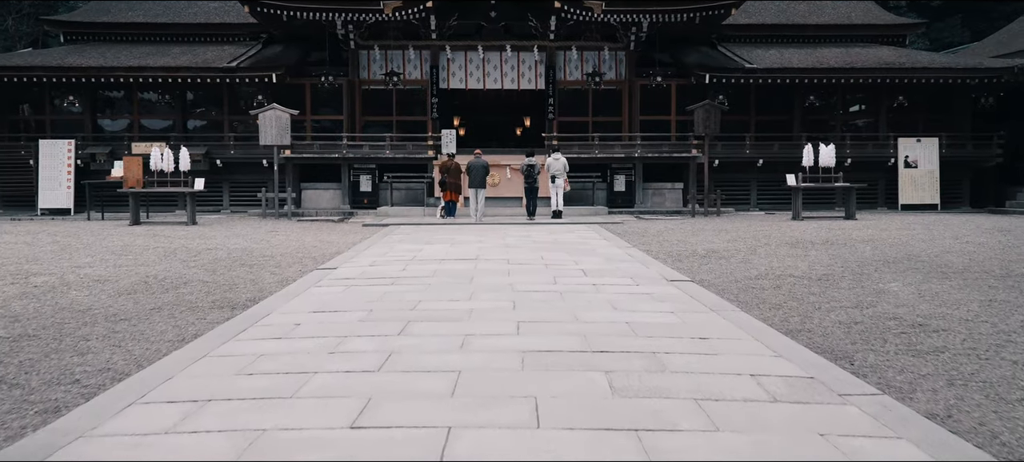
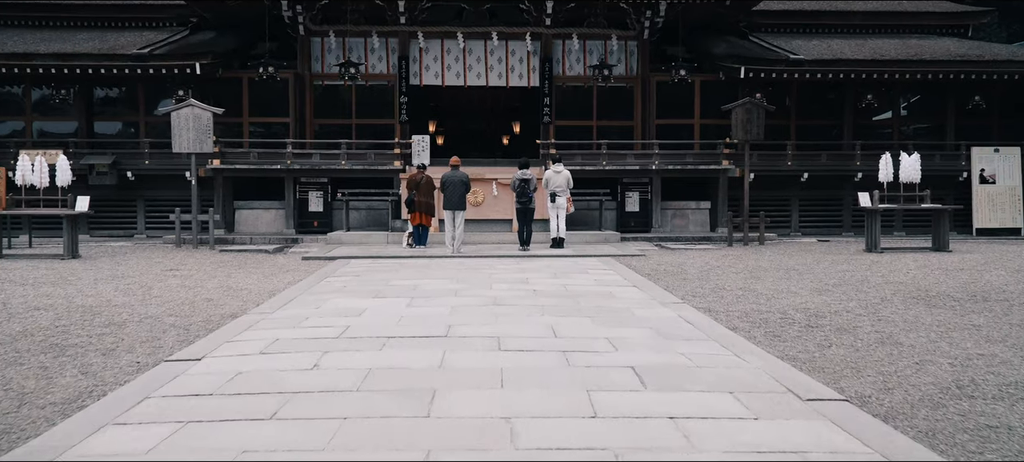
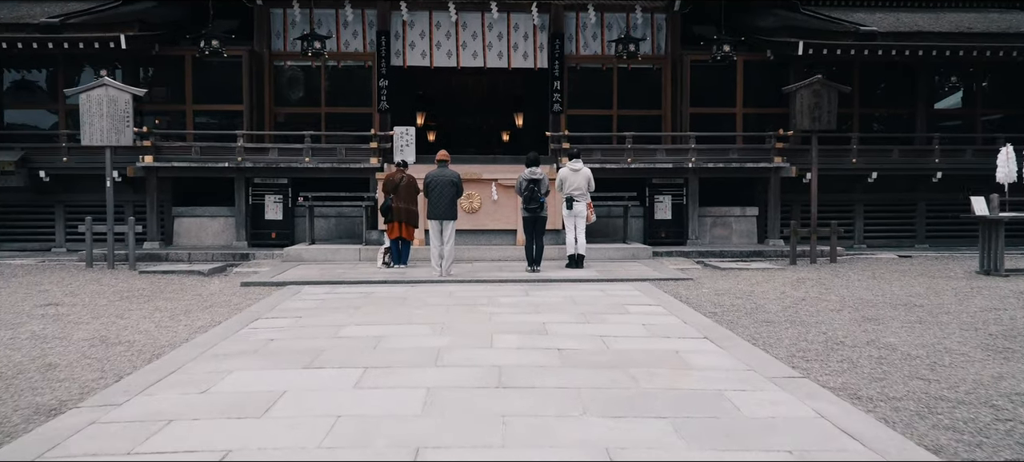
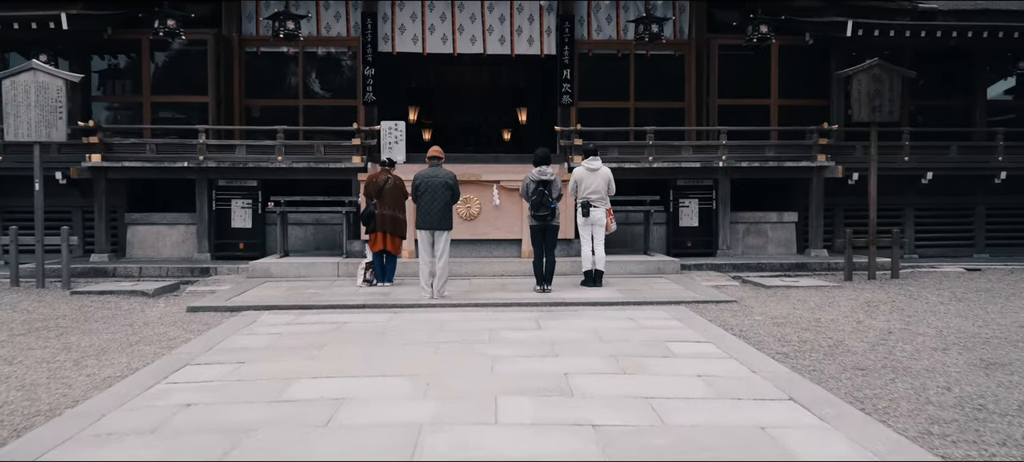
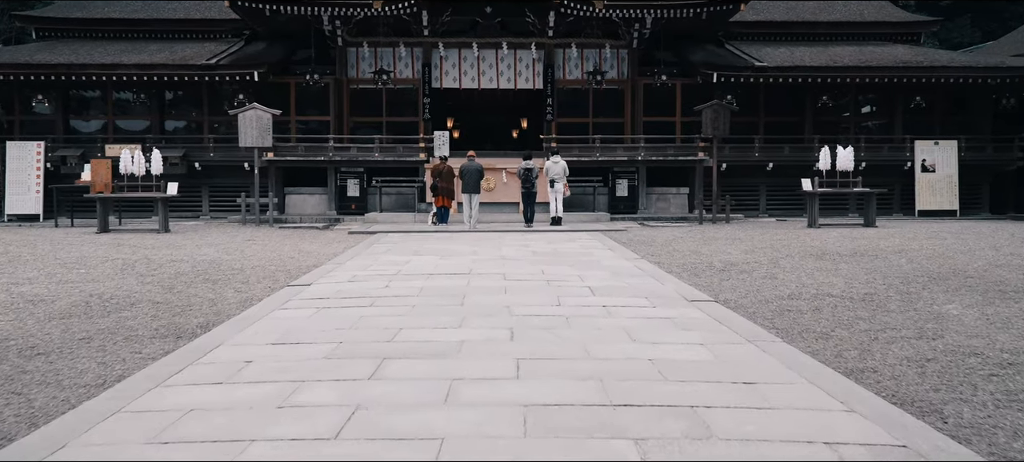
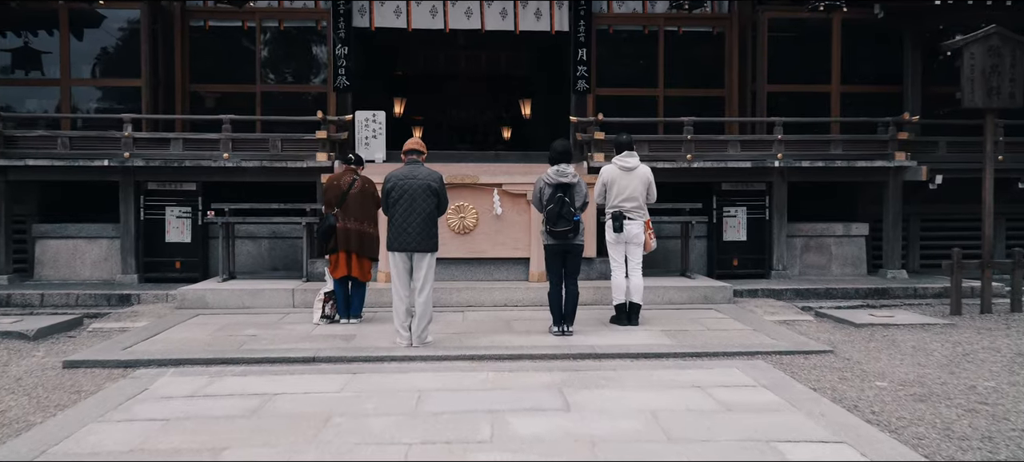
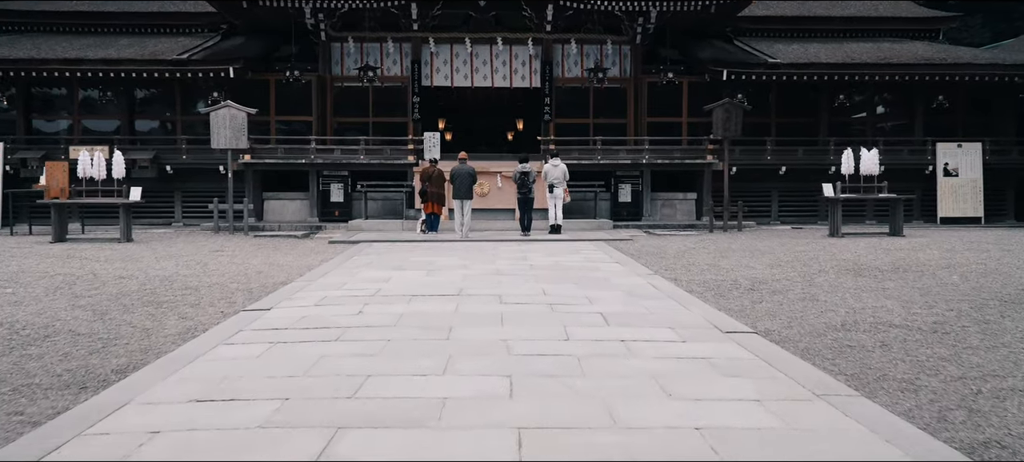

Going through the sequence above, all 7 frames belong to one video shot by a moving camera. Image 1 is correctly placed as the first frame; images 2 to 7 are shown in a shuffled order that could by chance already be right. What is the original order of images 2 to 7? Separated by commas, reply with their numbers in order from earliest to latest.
5, 7, 2, 3, 4, 6
